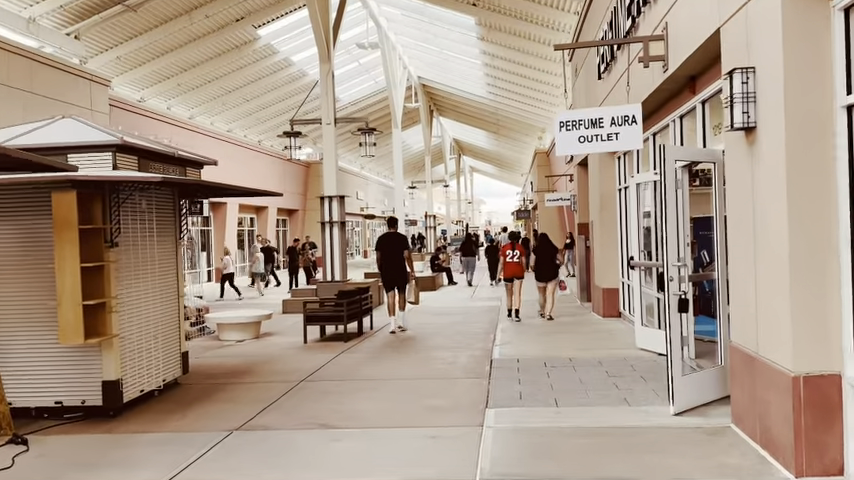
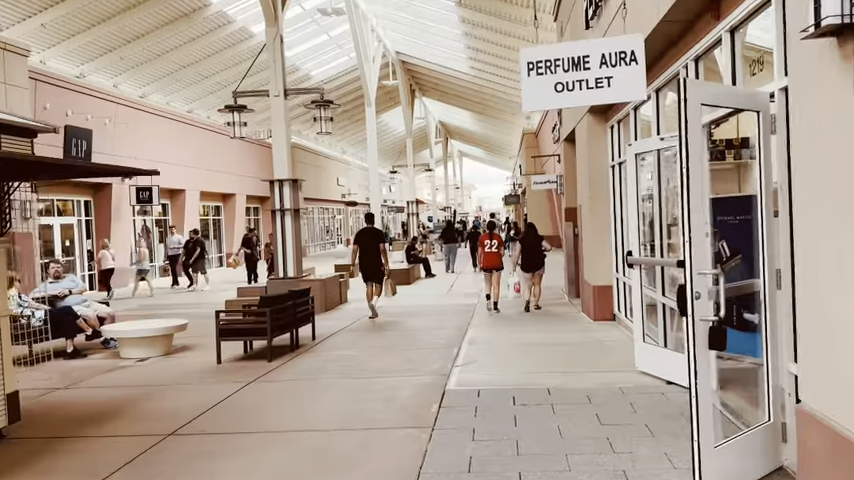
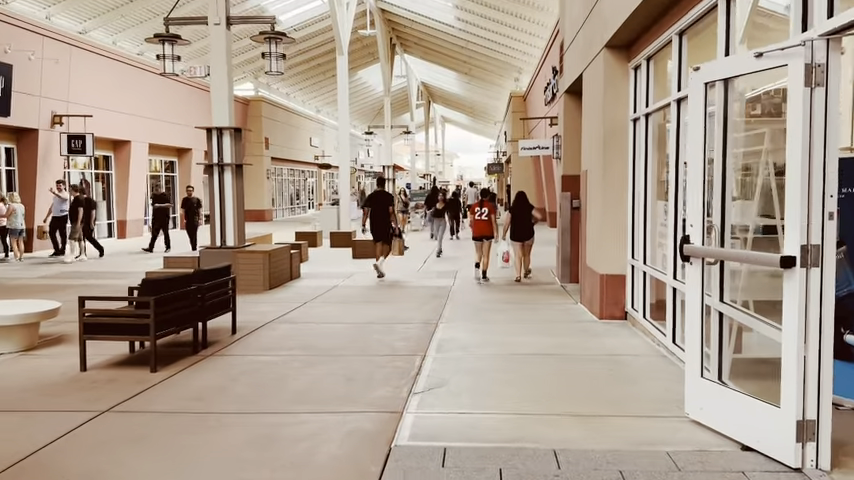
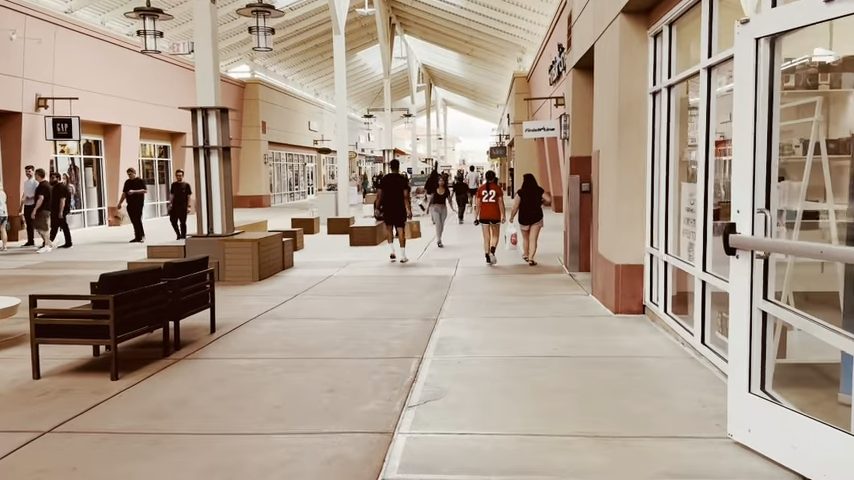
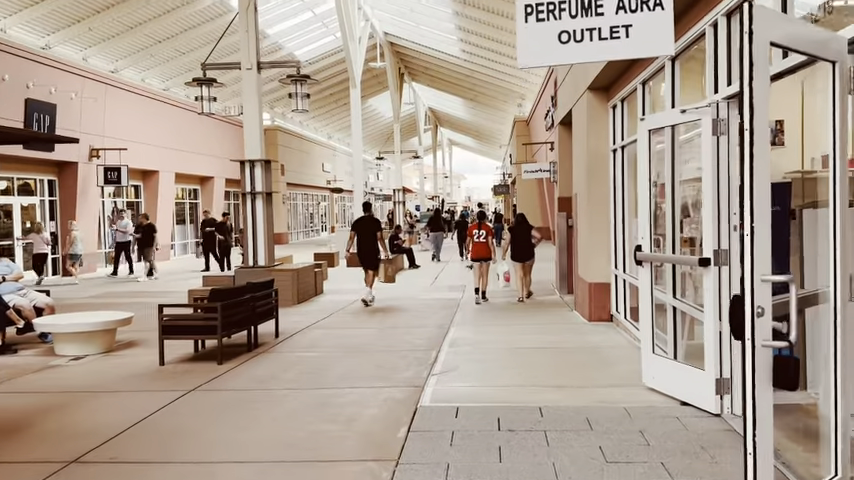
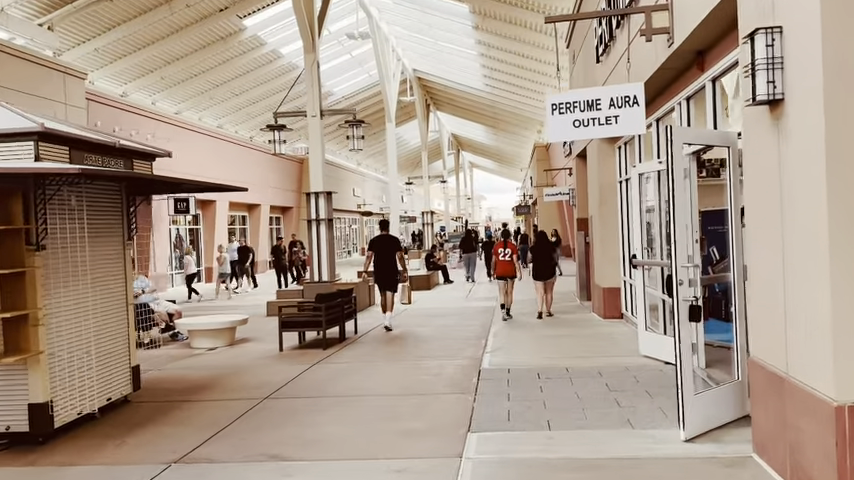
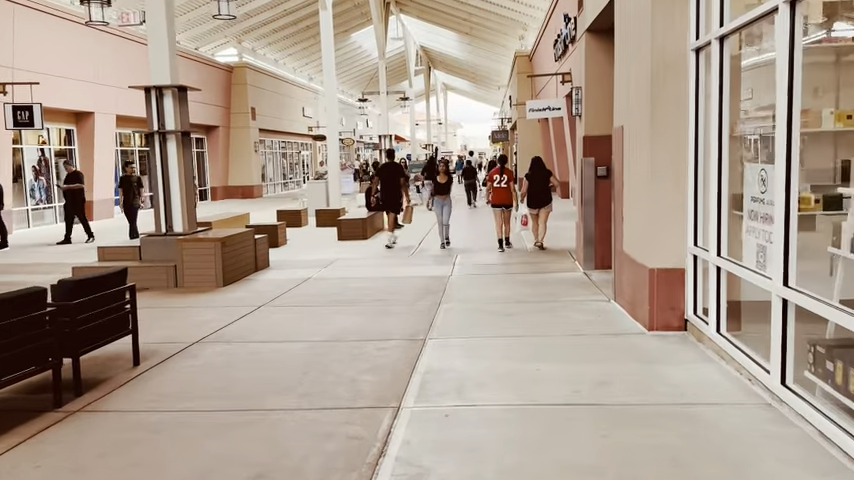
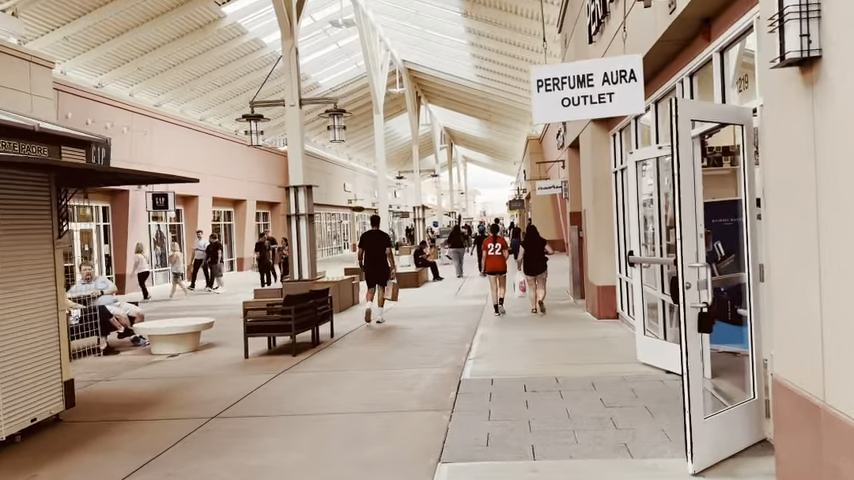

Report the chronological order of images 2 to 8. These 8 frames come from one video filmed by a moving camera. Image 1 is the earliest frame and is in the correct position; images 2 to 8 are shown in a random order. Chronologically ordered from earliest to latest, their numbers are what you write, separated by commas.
6, 8, 2, 5, 3, 4, 7
